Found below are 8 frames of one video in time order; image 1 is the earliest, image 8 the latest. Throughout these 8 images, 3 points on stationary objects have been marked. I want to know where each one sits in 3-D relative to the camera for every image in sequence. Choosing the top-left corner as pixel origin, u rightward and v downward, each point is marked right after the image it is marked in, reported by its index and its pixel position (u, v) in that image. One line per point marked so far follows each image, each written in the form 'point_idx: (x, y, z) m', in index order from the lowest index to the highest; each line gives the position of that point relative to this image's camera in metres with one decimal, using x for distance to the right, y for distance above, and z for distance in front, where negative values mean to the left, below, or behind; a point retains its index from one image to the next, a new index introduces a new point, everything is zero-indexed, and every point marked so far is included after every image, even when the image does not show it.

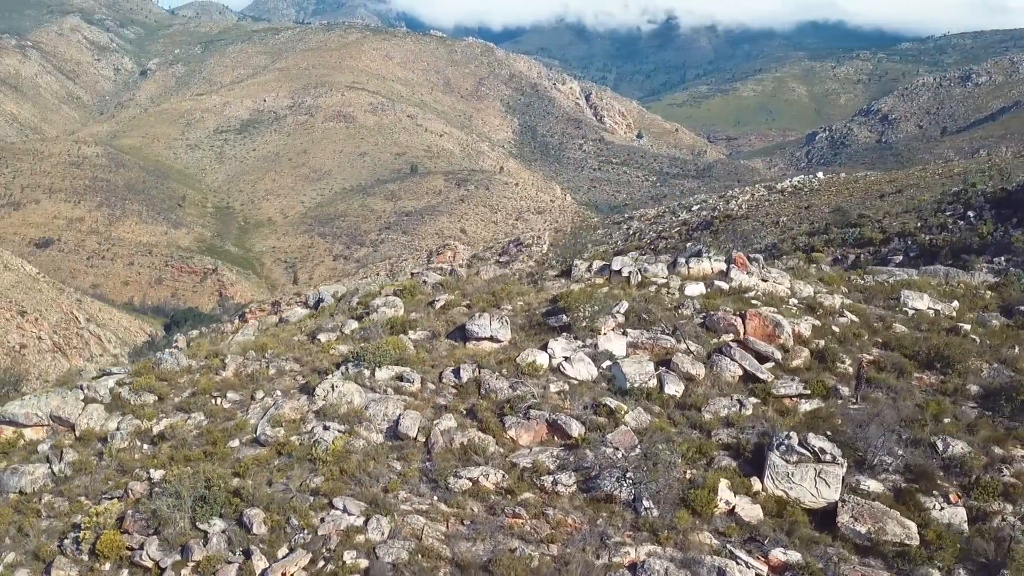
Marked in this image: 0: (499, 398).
0: (-0.1, -0.7, +5.5) m
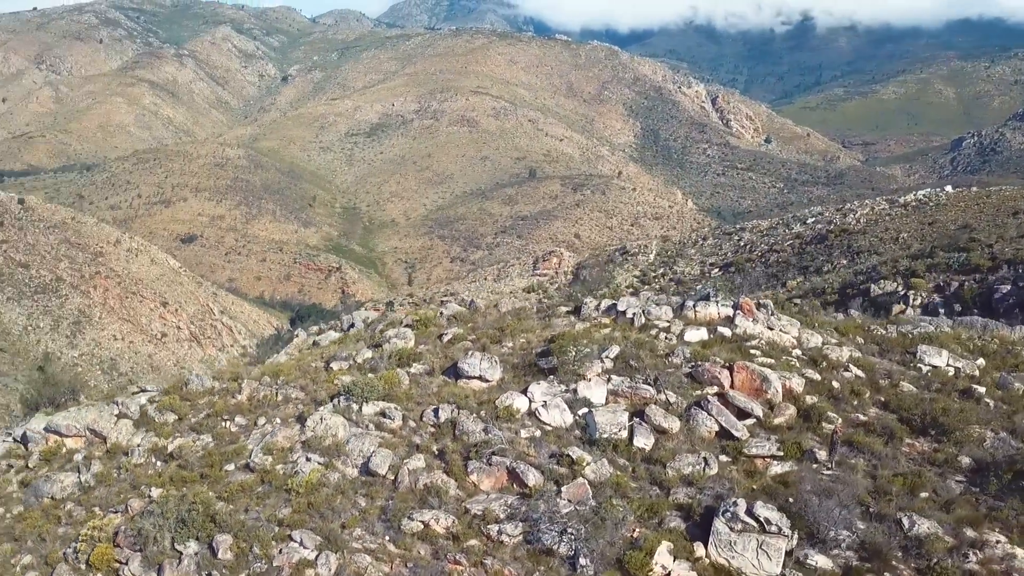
0: (-0.3, -1.1, +5.7) m
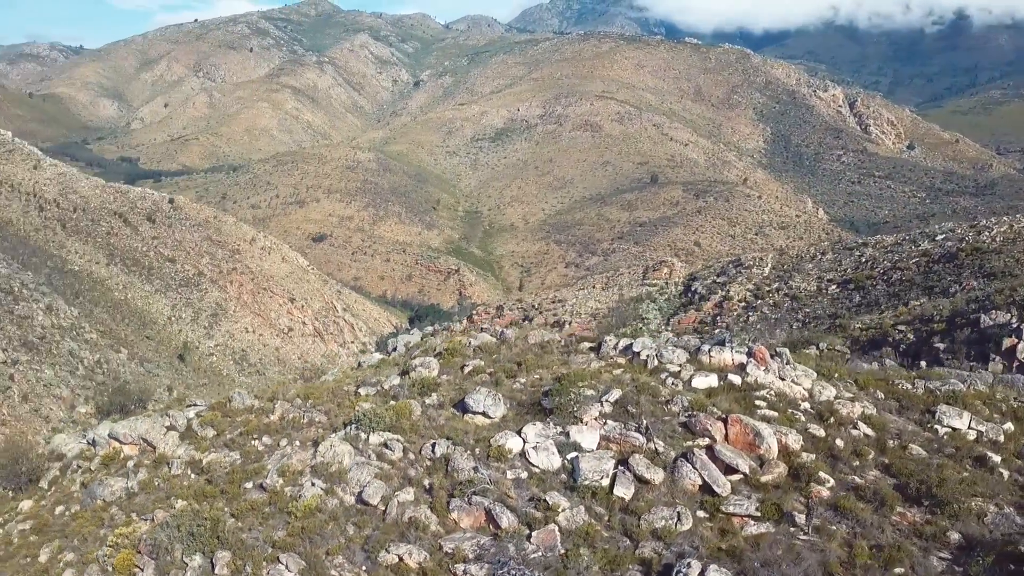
0: (-0.4, -1.4, +5.9) m
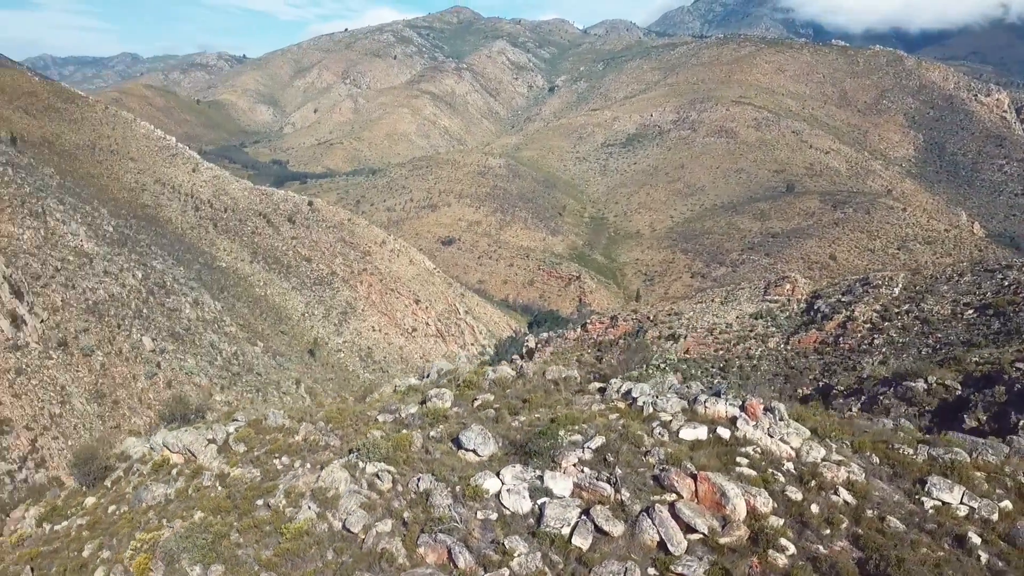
0: (-0.6, -1.7, +6.2) m
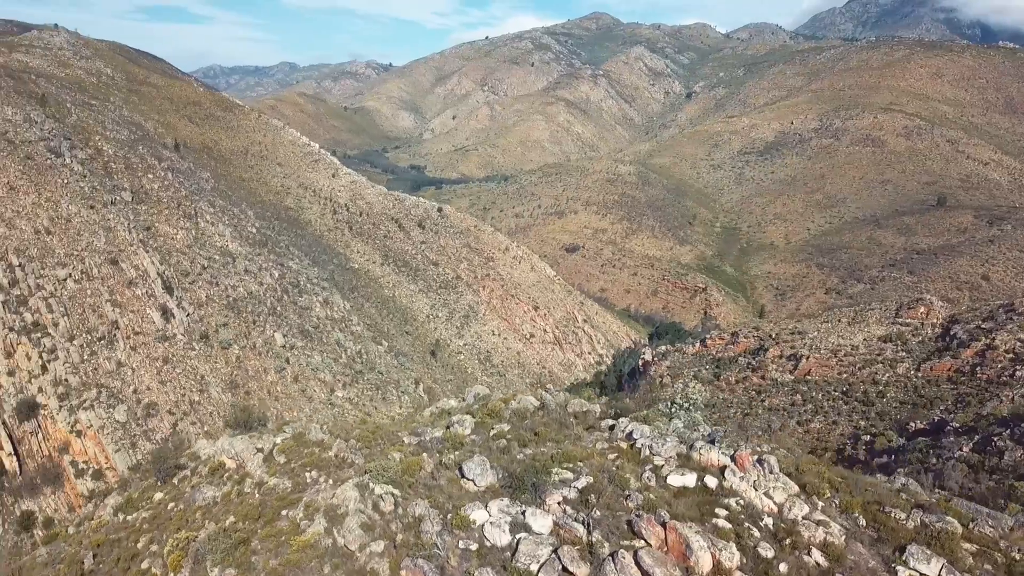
0: (-0.7, -2.1, +6.6) m
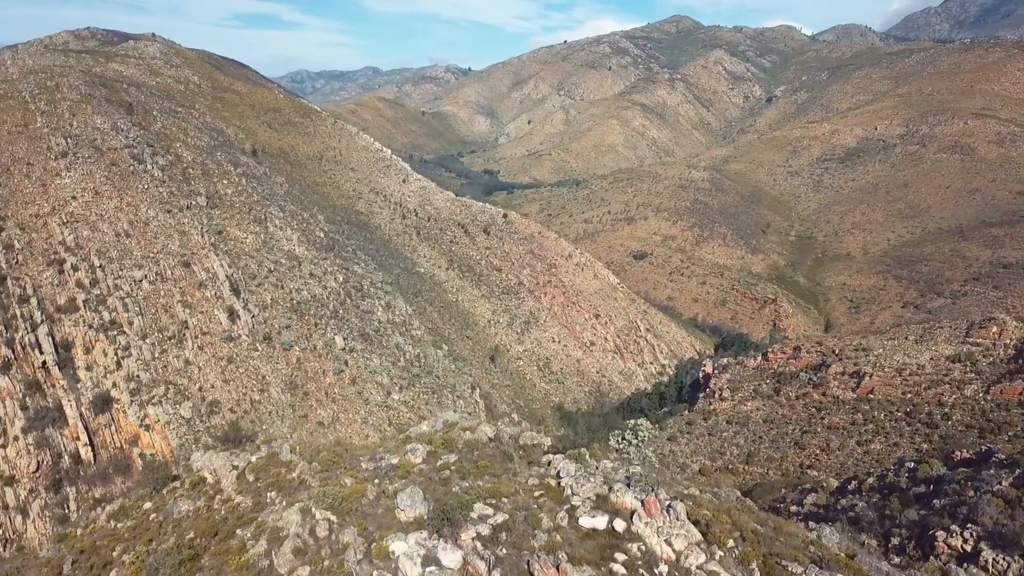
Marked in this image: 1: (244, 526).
0: (-1.5, -2.4, +7.0) m
1: (-2.7, -2.4, +8.4) m
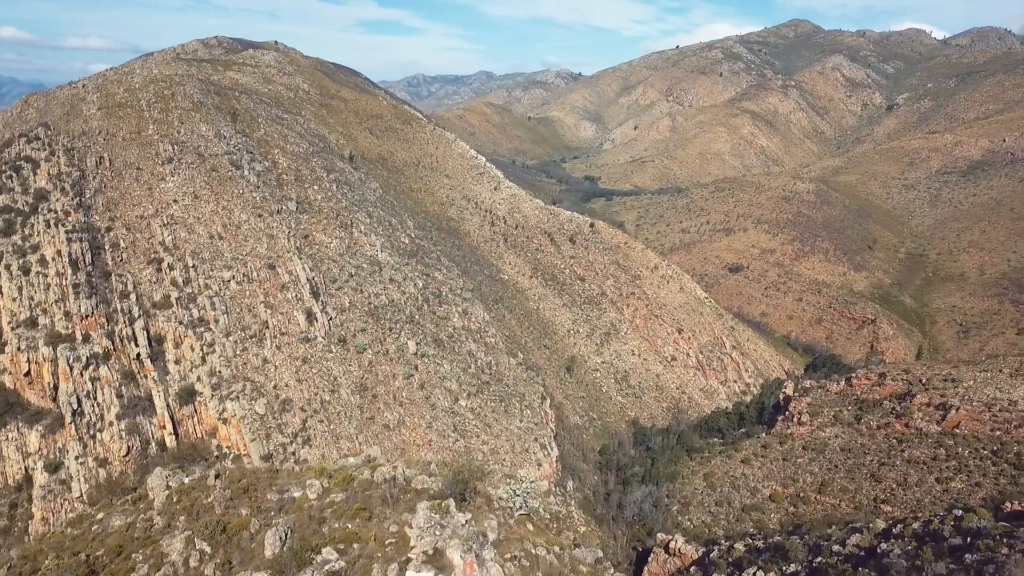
0: (-2.9, -2.9, +7.5) m
1: (-4.0, -2.8, +9.0) m
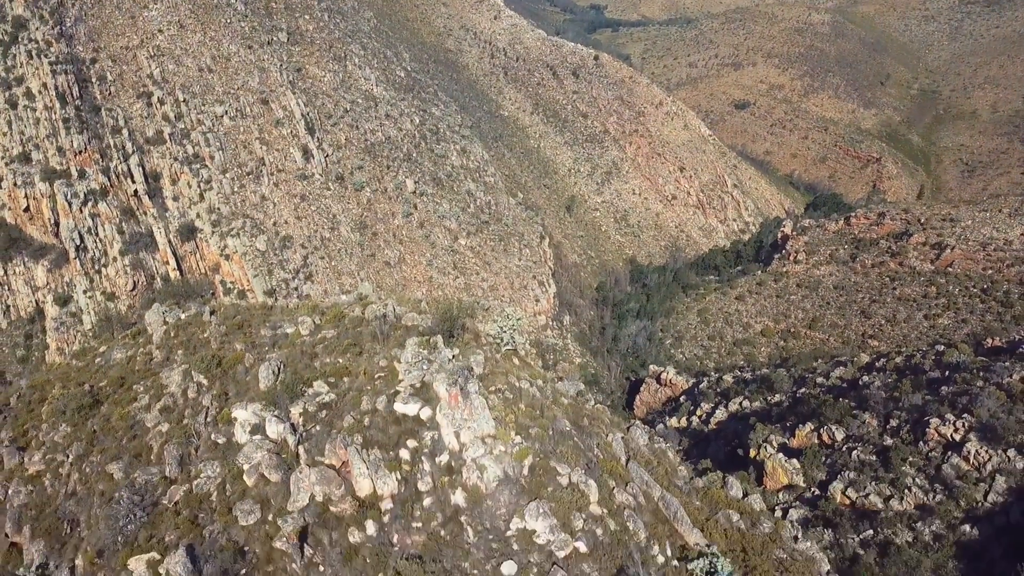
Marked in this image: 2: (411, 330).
0: (-3.1, -1.3, +7.9) m
1: (-4.1, -1.0, +9.3) m
2: (-2.4, -1.0, +19.2) m
